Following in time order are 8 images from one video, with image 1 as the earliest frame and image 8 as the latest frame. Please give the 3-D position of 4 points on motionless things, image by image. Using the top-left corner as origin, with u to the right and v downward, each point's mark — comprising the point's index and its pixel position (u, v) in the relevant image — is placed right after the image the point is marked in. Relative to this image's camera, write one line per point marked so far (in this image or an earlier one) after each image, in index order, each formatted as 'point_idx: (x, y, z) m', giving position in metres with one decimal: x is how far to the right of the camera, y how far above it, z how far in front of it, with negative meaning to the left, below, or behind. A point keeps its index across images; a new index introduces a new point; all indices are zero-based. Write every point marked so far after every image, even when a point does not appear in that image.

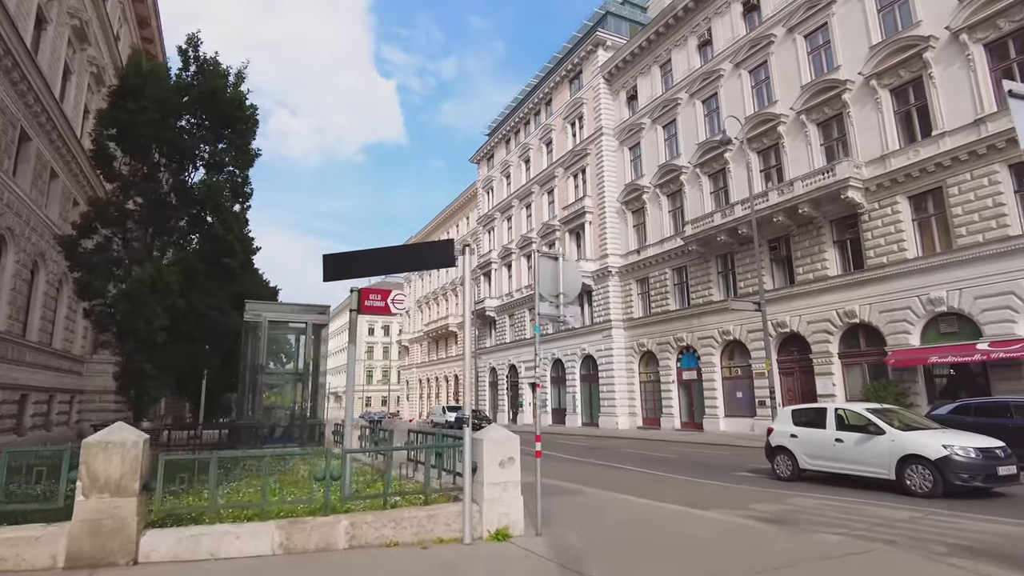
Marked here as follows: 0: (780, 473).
0: (+5.3, -3.7, +11.5) m
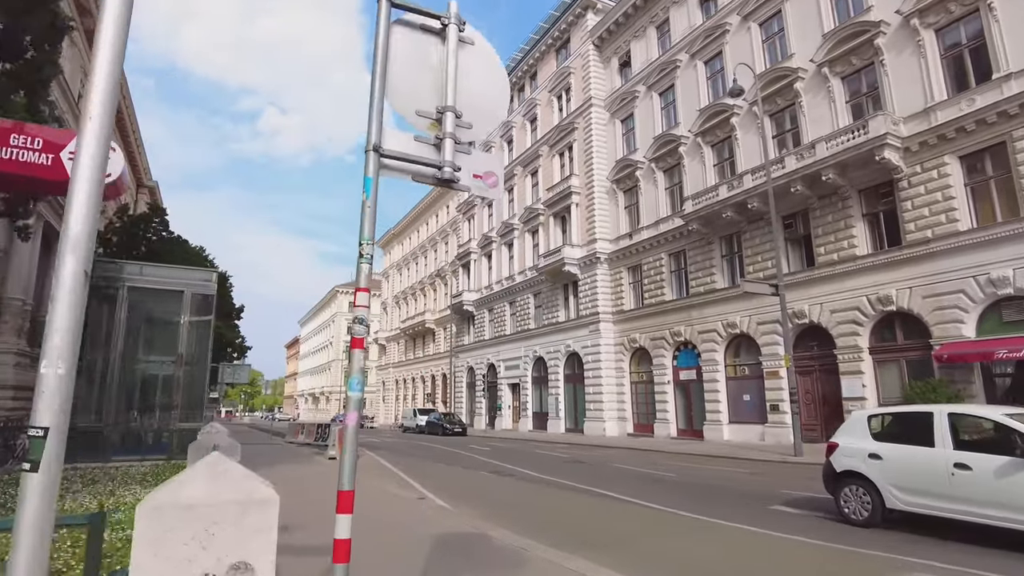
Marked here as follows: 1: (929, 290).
0: (+4.3, -2.9, +7.4) m
1: (+12.9, -0.1, +17.9) m
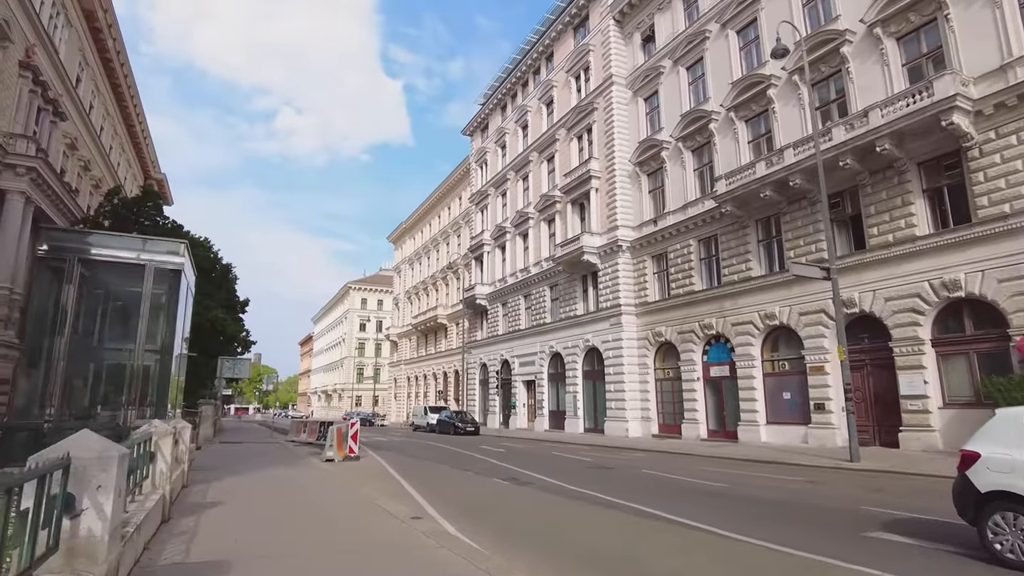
0: (+4.6, -2.4, +5.4) m
1: (+13.4, +0.4, +15.7) m
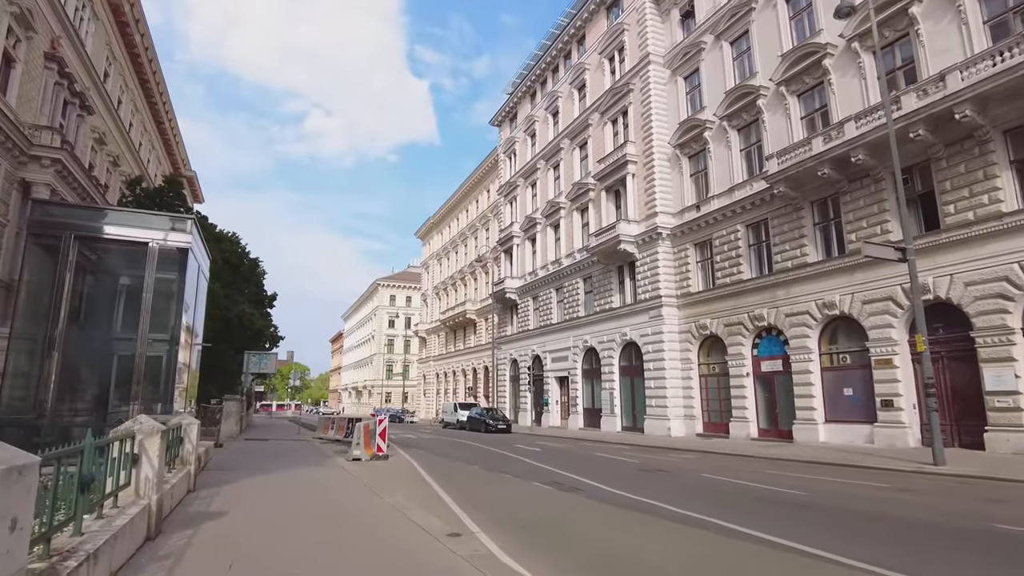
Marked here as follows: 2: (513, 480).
0: (+5.1, -2.1, +3.8) m
1: (+14.3, +0.9, +13.7) m
2: (+0.1, -4.2, +12.6) m
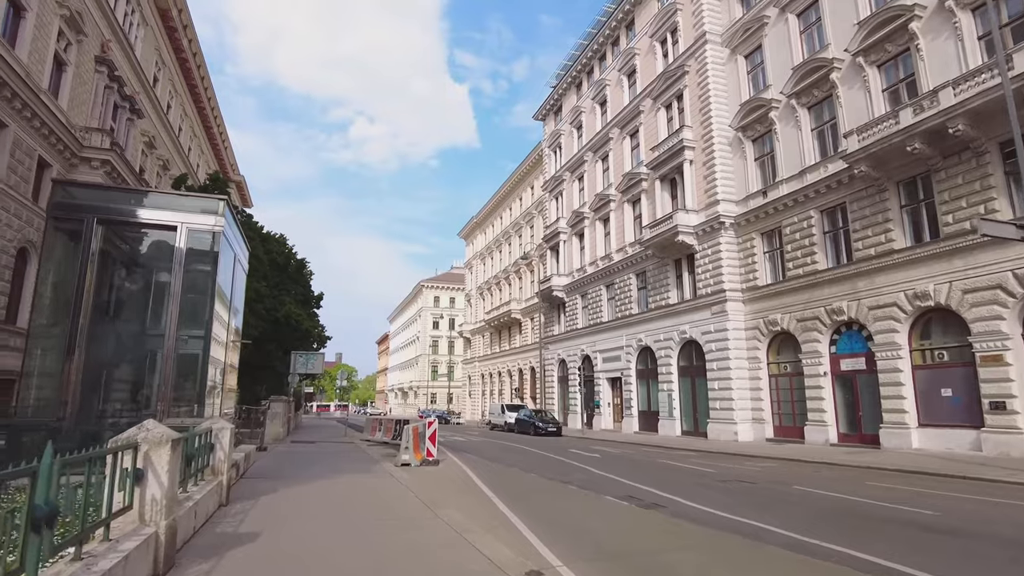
0: (+5.7, -1.8, +2.2) m
1: (+15.6, +1.3, +11.4) m
2: (+1.3, -4.0, +11.2) m
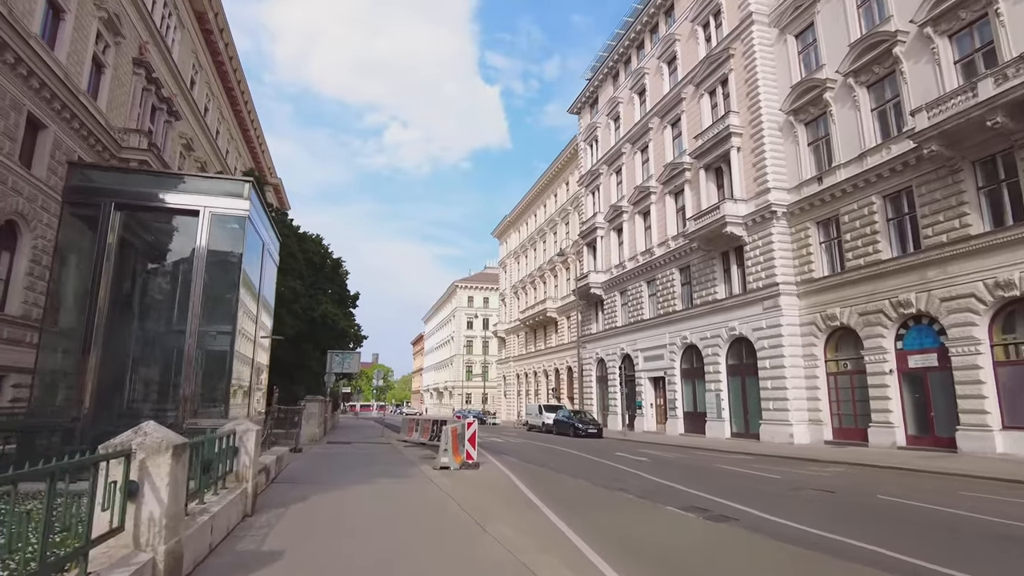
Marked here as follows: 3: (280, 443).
0: (+6.0, -1.5, +1.0) m
1: (+16.4, +1.6, +9.6) m
2: (+2.2, -3.8, +10.2) m
3: (-6.8, -4.6, +17.1) m
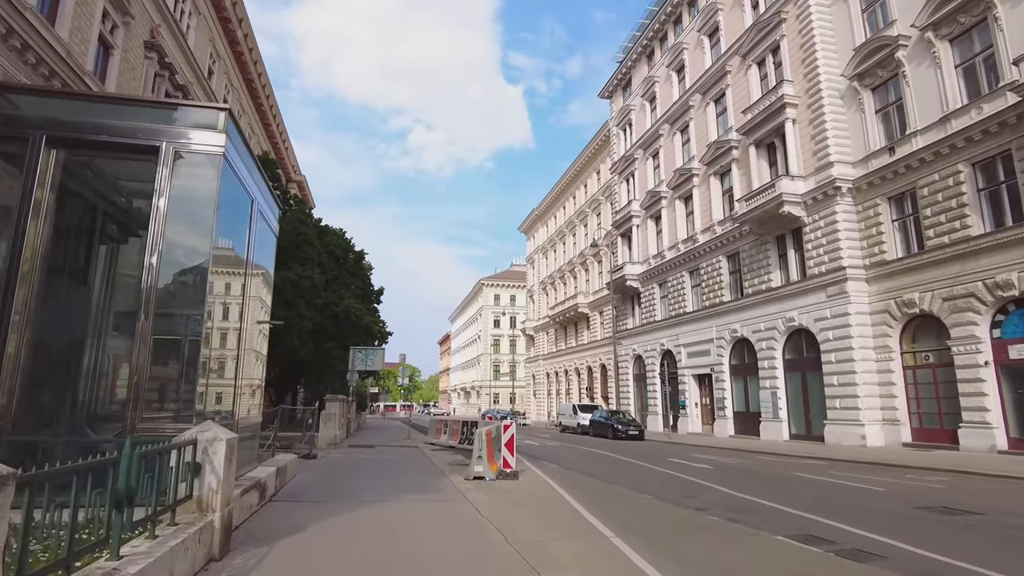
0: (+6.3, -1.0, -1.3) m
1: (+17.0, +2.3, +6.8) m
2: (+3.0, -3.3, +8.1) m
3: (-5.7, -4.2, +15.3) m
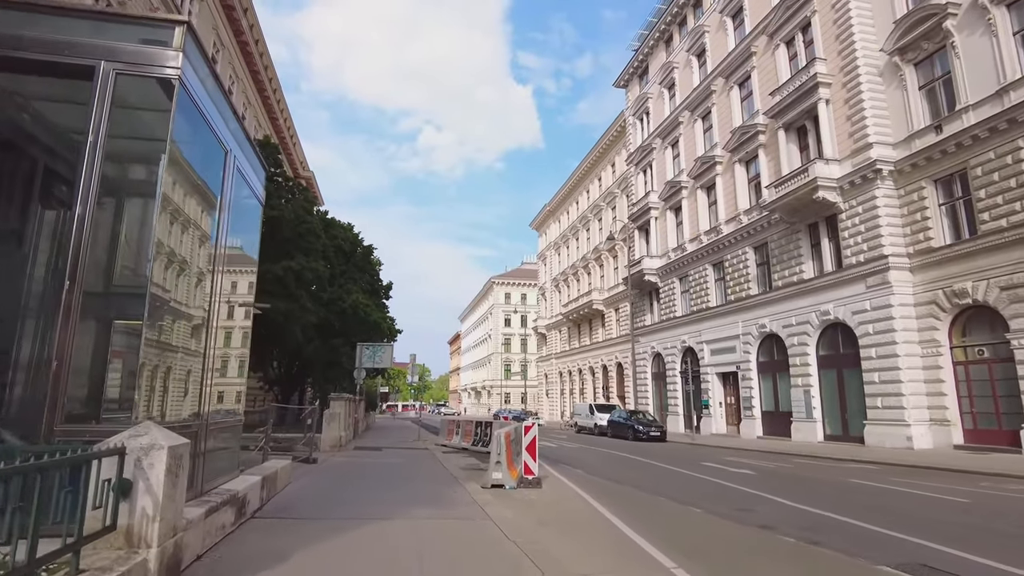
0: (+6.5, -0.7, -2.8) m
1: (+17.3, +2.6, +5.1) m
2: (+3.3, -3.0, +6.7) m
3: (-5.3, -3.9, +14.0) m
